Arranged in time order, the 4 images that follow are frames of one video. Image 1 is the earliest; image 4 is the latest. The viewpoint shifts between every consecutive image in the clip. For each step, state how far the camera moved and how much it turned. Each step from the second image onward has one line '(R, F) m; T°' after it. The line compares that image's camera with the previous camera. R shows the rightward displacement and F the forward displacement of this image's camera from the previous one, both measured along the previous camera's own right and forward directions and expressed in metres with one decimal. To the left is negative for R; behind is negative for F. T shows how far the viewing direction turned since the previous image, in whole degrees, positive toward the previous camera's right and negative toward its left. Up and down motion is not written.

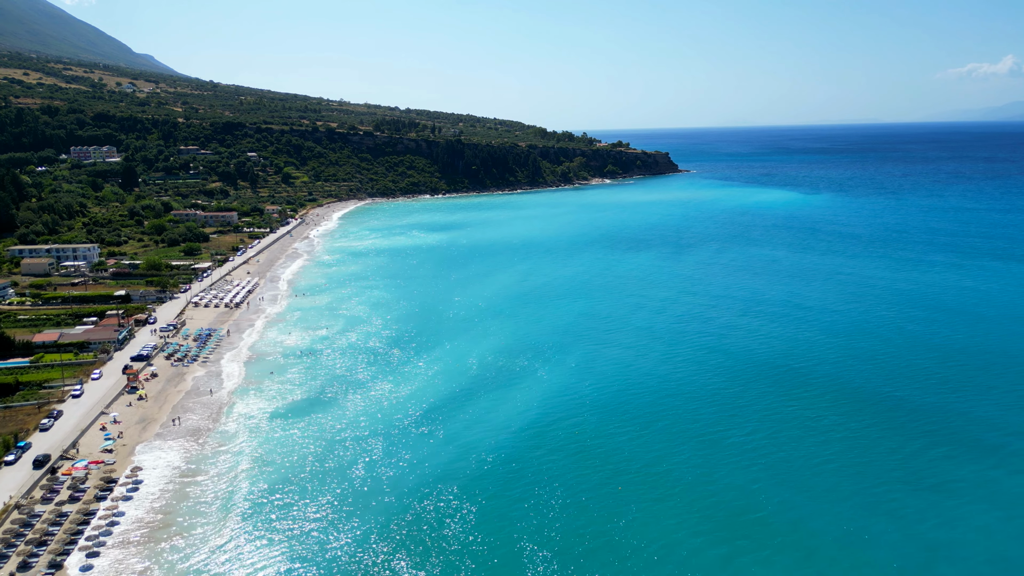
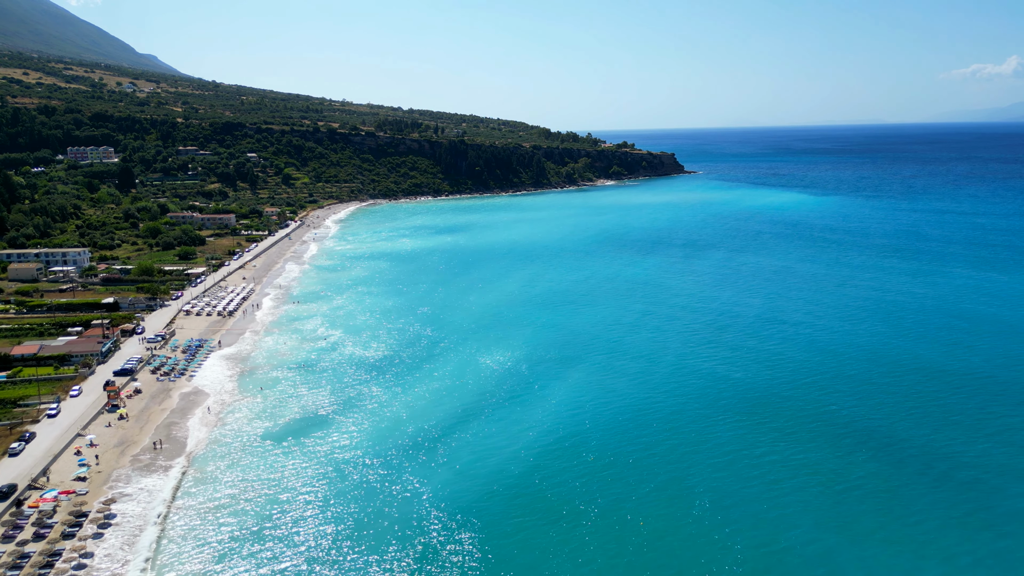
(-0.2, +1.6) m; 0°
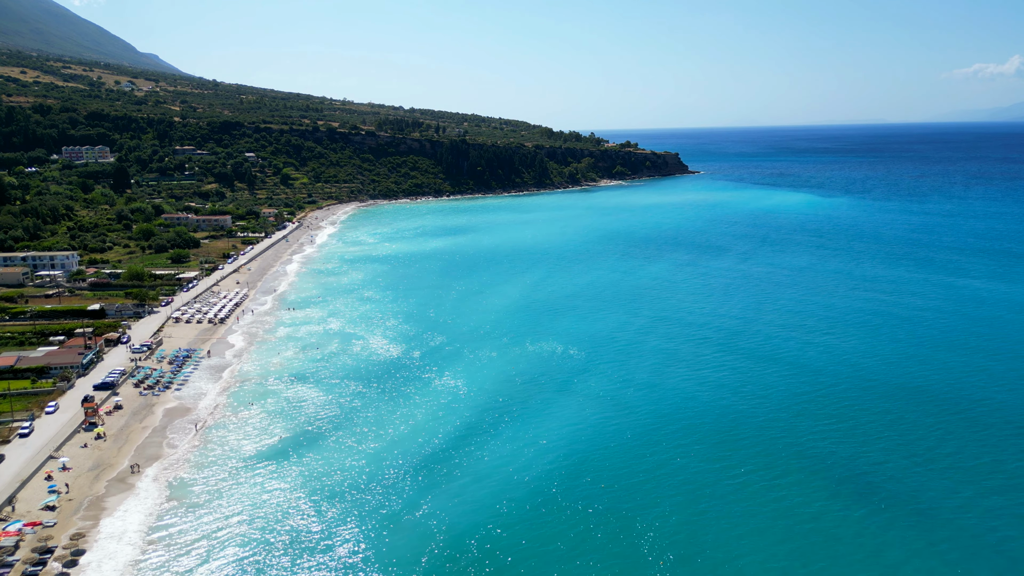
(-0.1, +1.5) m; 0°
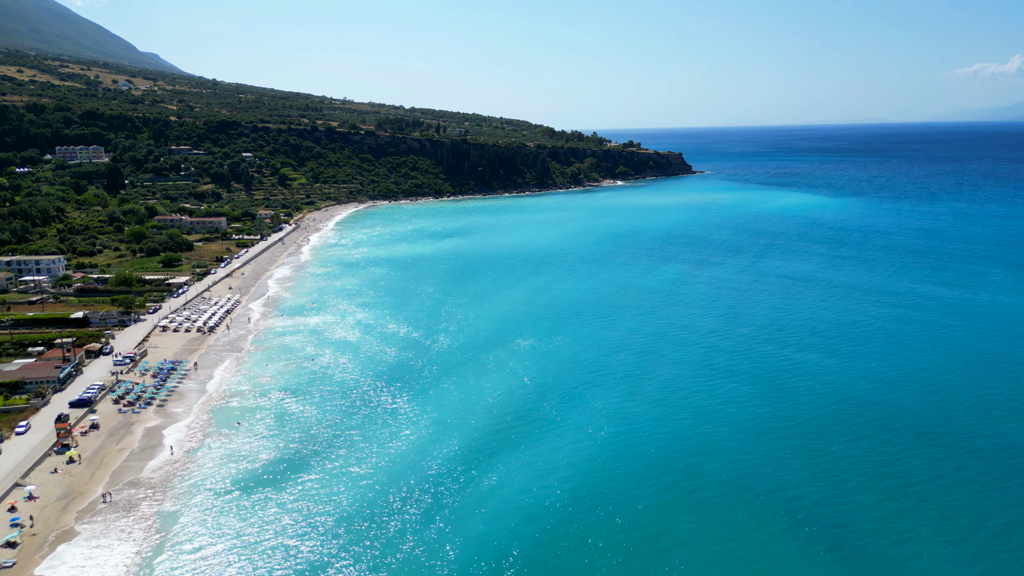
(-0.1, +1.5) m; 0°
